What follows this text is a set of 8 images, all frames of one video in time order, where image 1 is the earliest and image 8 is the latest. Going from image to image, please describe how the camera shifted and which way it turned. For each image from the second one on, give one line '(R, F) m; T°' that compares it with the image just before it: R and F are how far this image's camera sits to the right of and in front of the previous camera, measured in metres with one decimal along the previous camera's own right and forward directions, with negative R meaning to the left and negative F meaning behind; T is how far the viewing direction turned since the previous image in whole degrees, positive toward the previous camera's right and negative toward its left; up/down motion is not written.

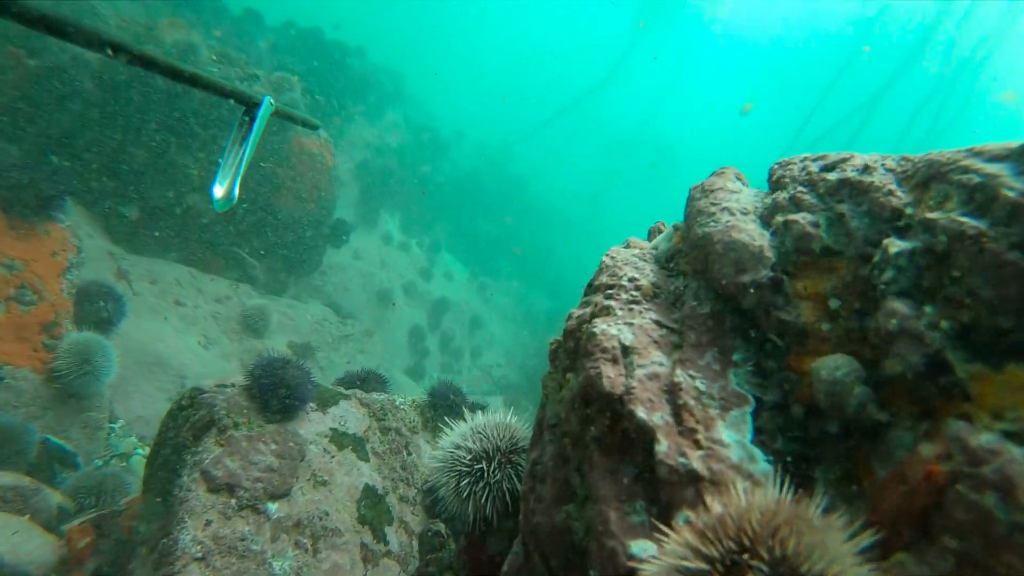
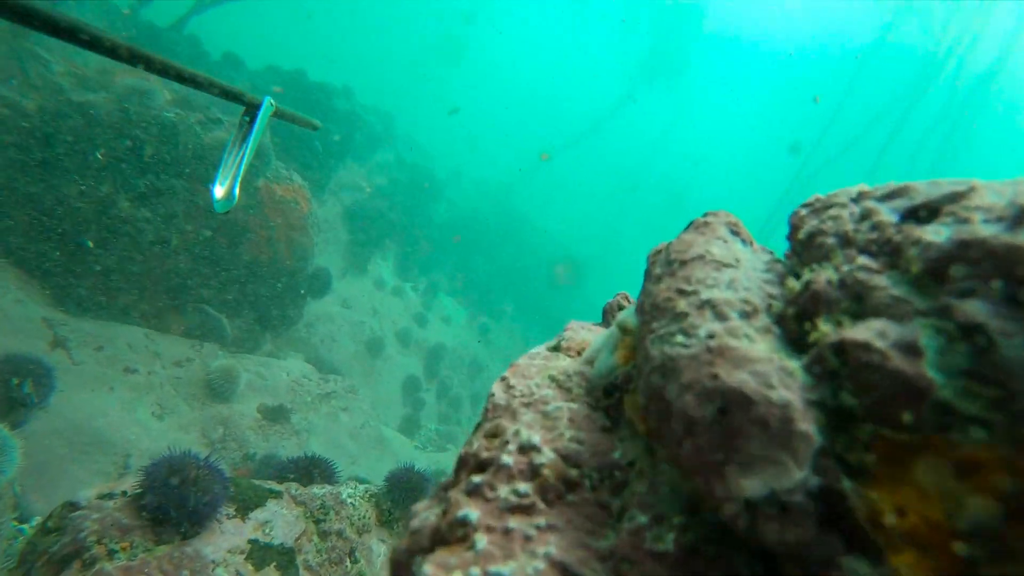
(+0.3, +0.8) m; -1°
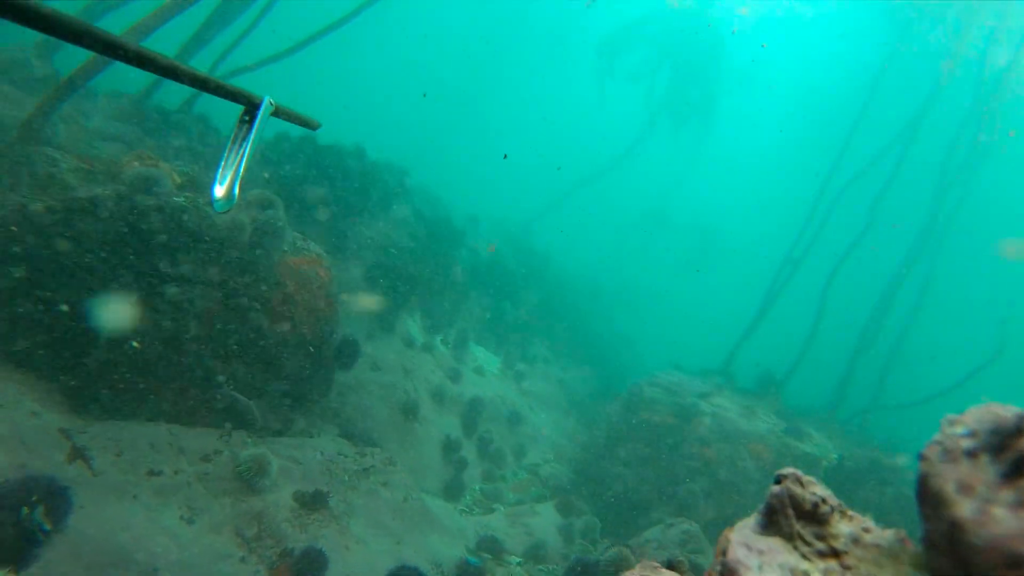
(-0.1, +0.5) m; -2°
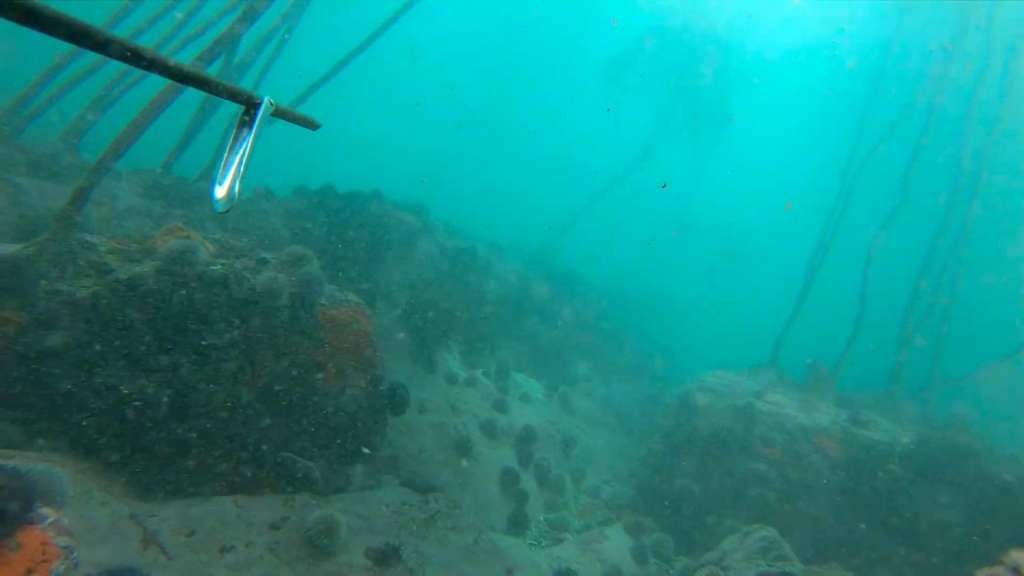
(-0.3, +0.2) m; -2°
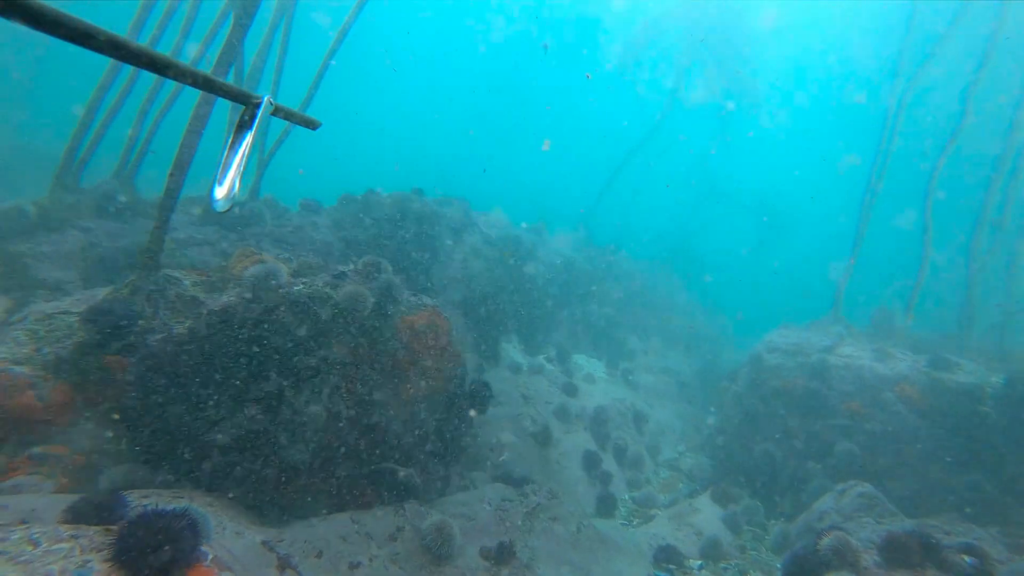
(-0.6, +0.1) m; -3°
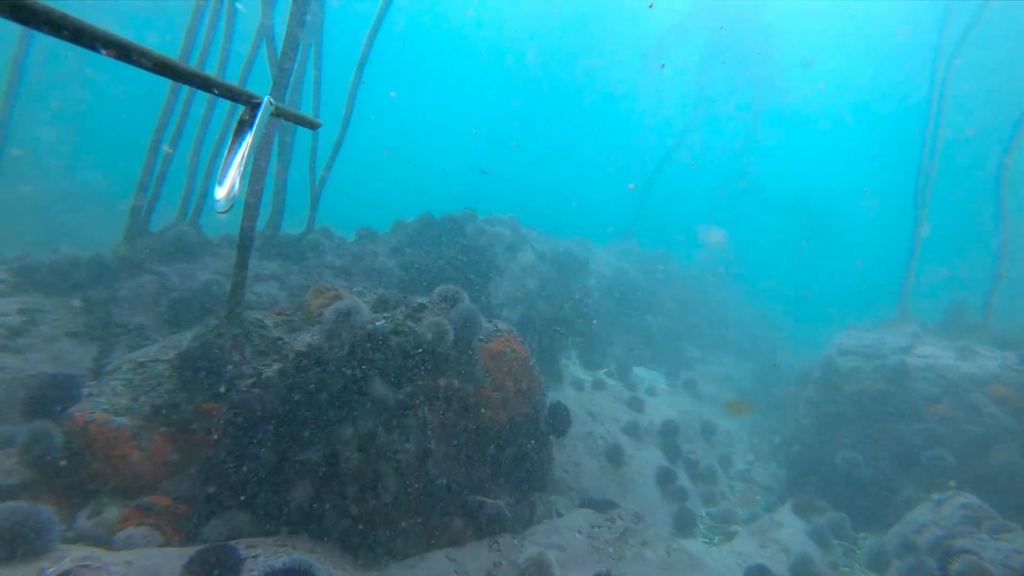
(-0.5, +0.1) m; -3°
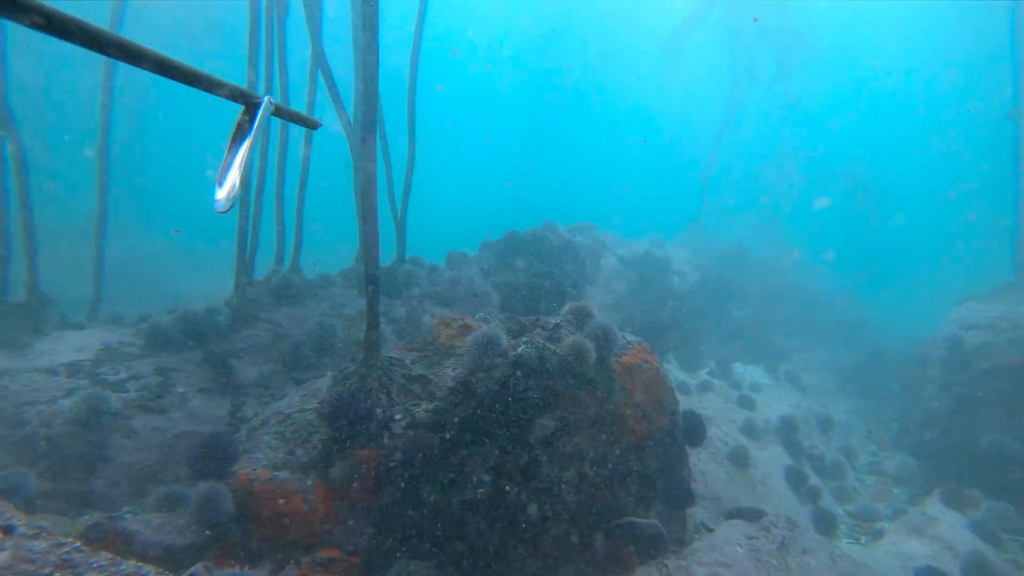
(-0.9, +0.2) m; -5°
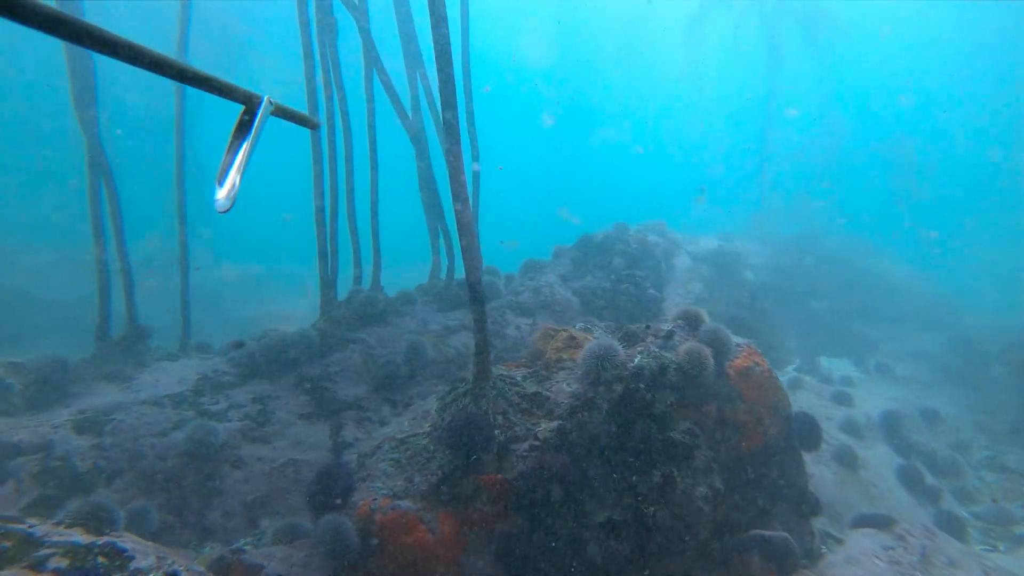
(-0.6, +0.3) m; -4°
